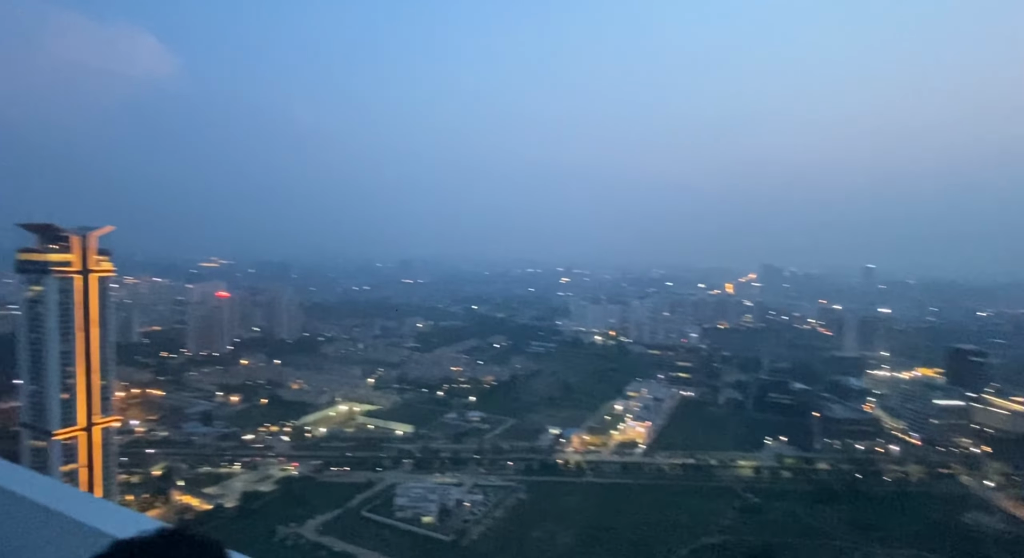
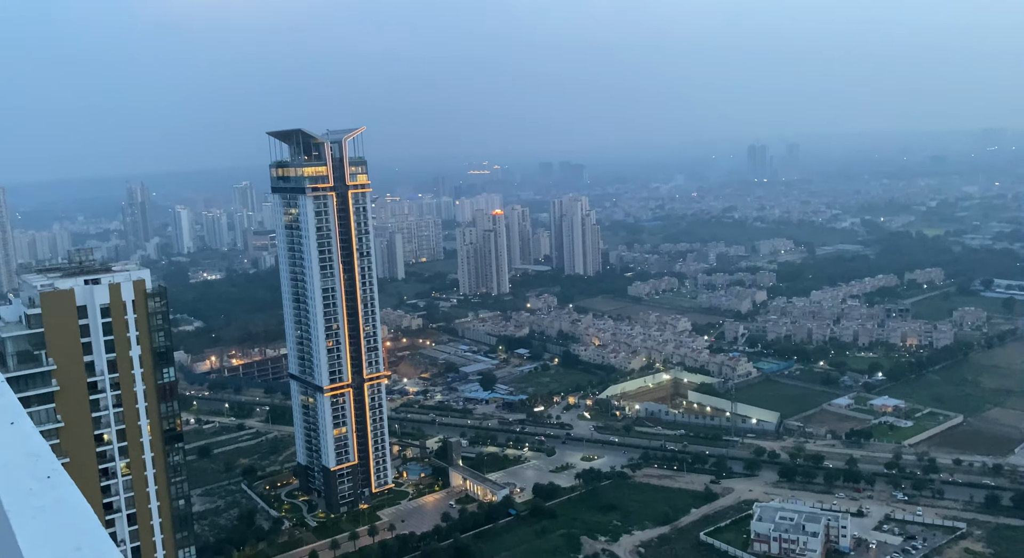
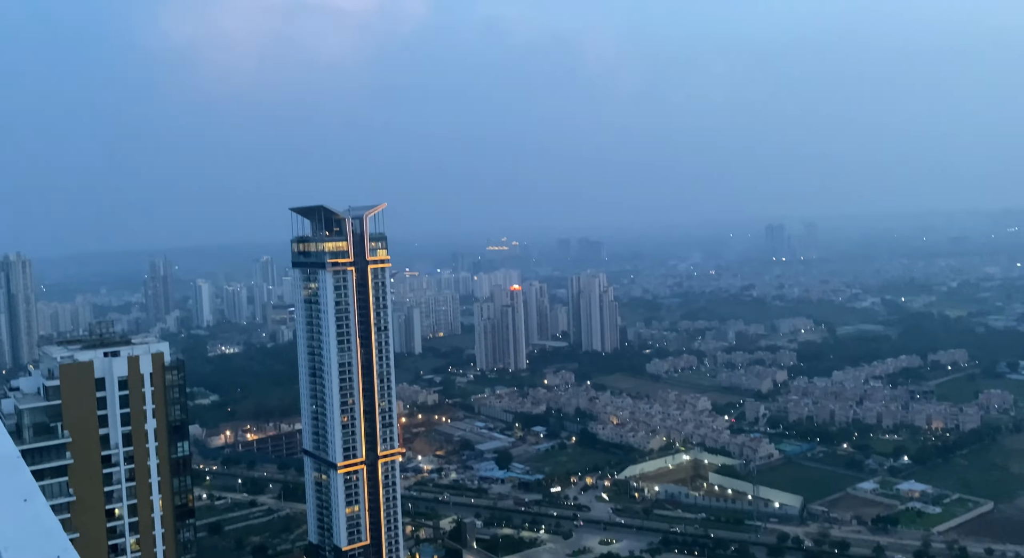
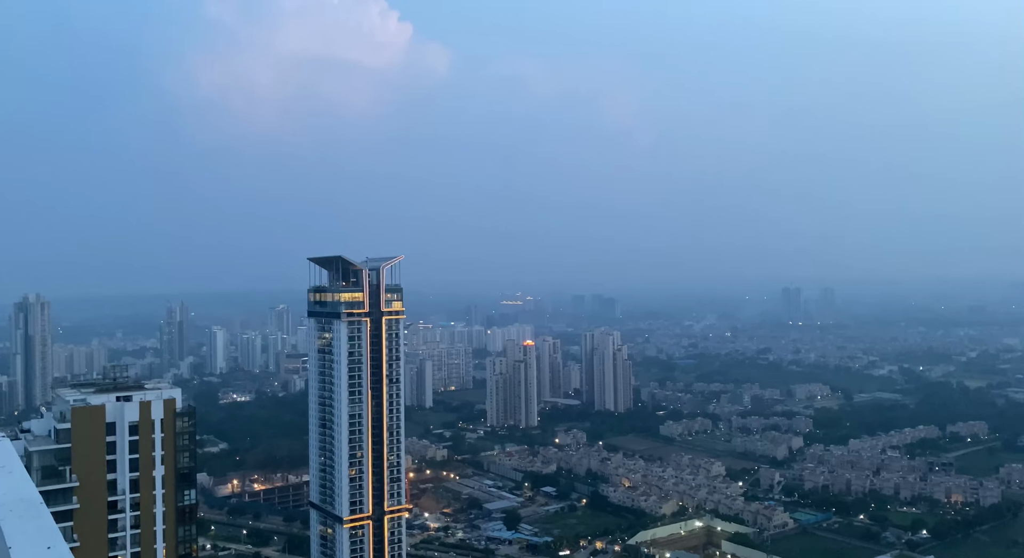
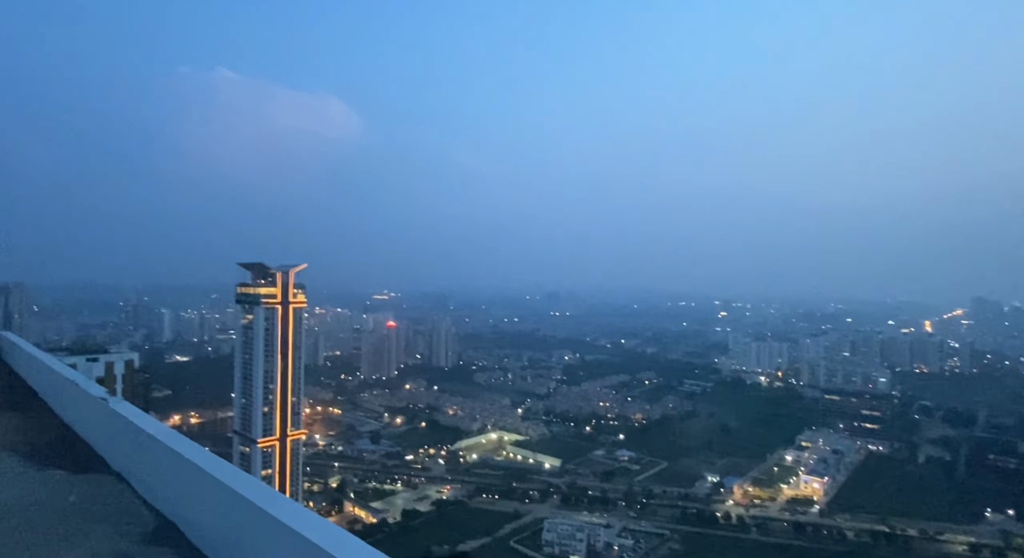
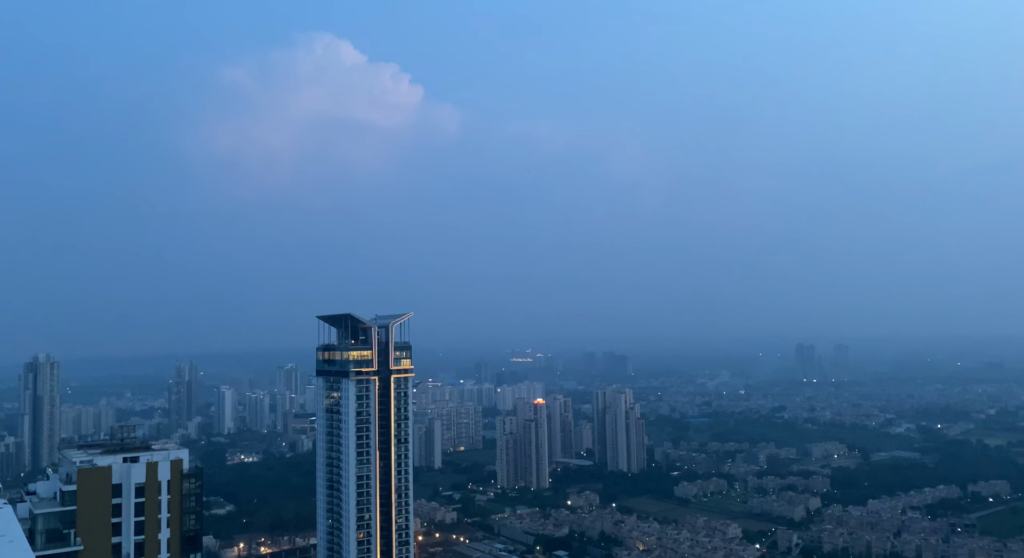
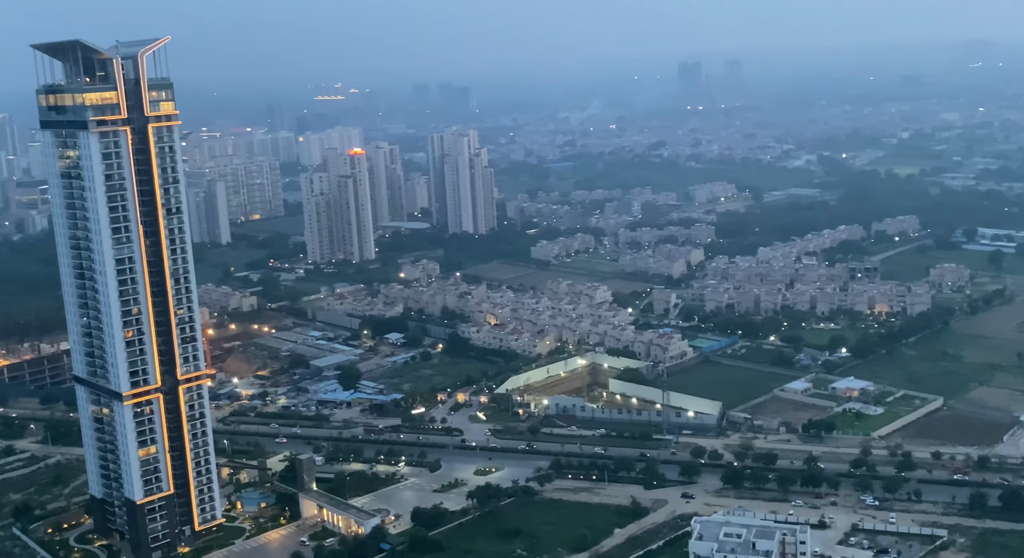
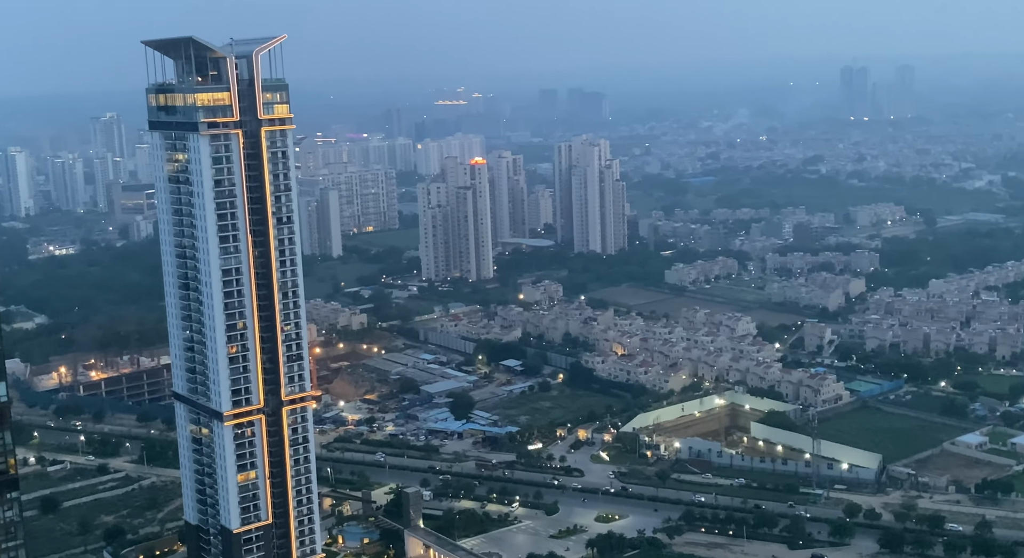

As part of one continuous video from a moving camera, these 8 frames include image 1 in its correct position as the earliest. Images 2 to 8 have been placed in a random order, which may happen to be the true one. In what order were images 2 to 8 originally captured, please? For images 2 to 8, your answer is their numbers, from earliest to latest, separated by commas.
5, 4, 6, 3, 2, 8, 7
